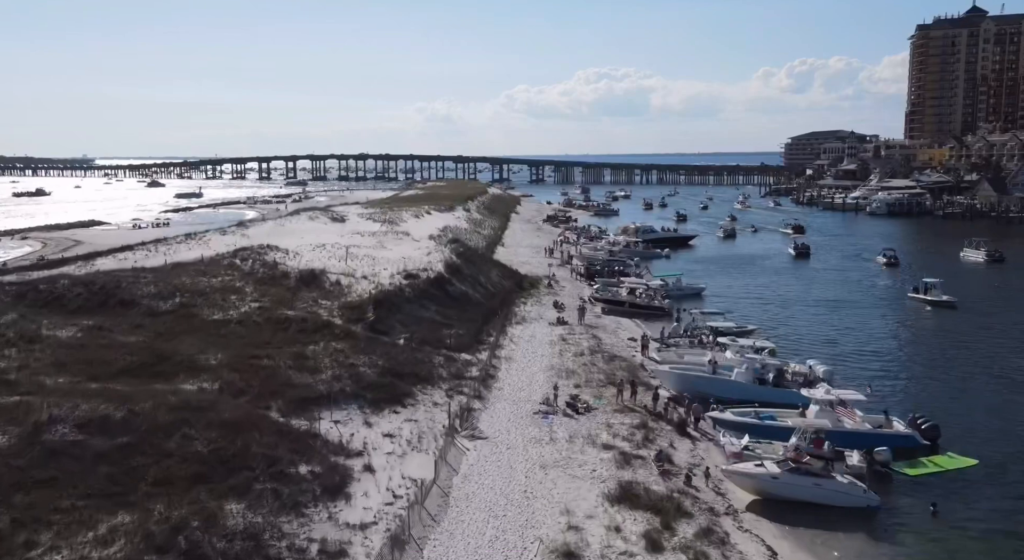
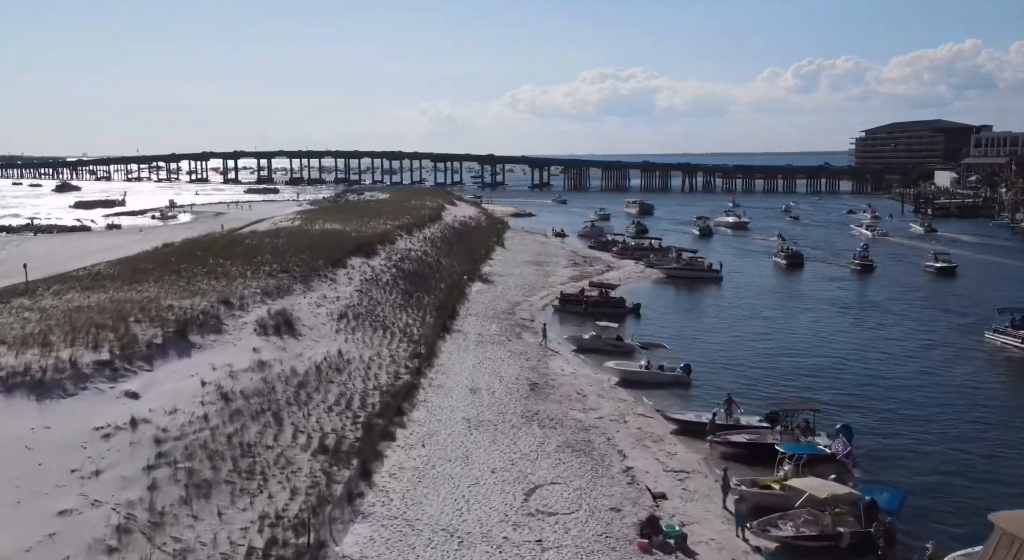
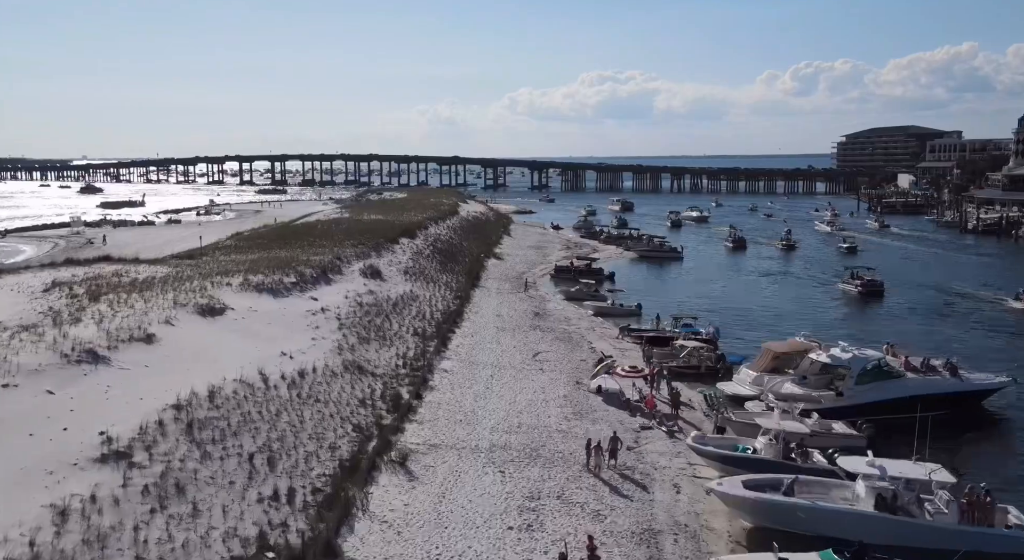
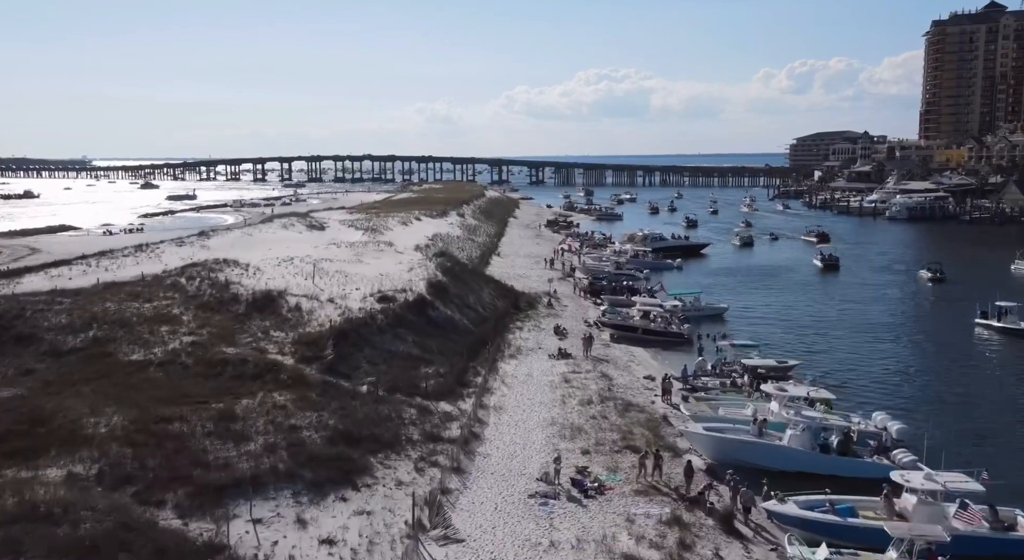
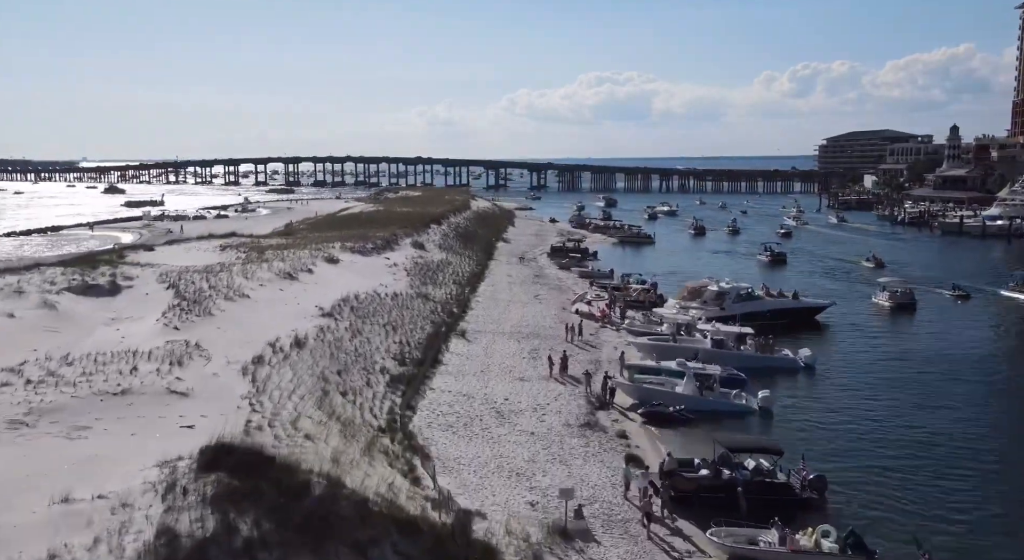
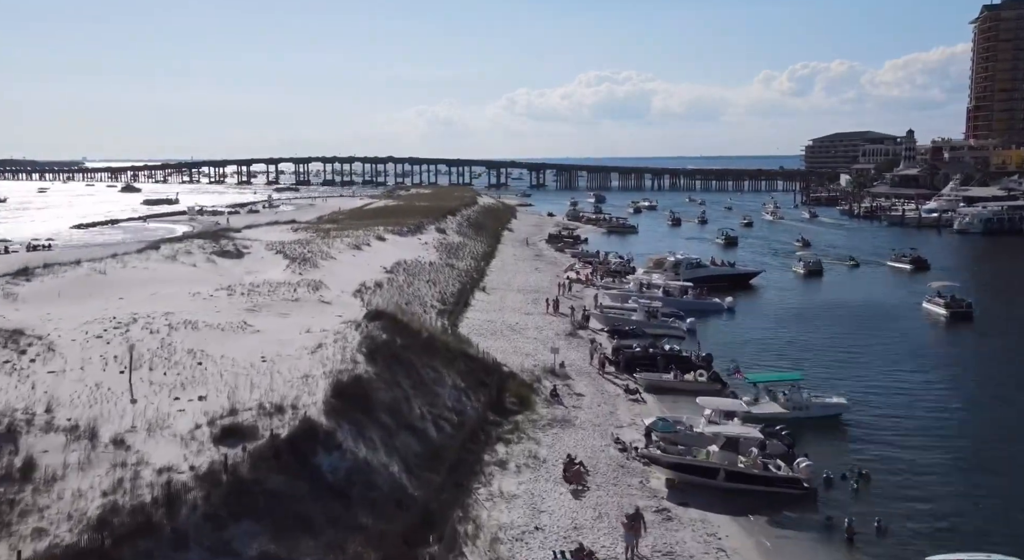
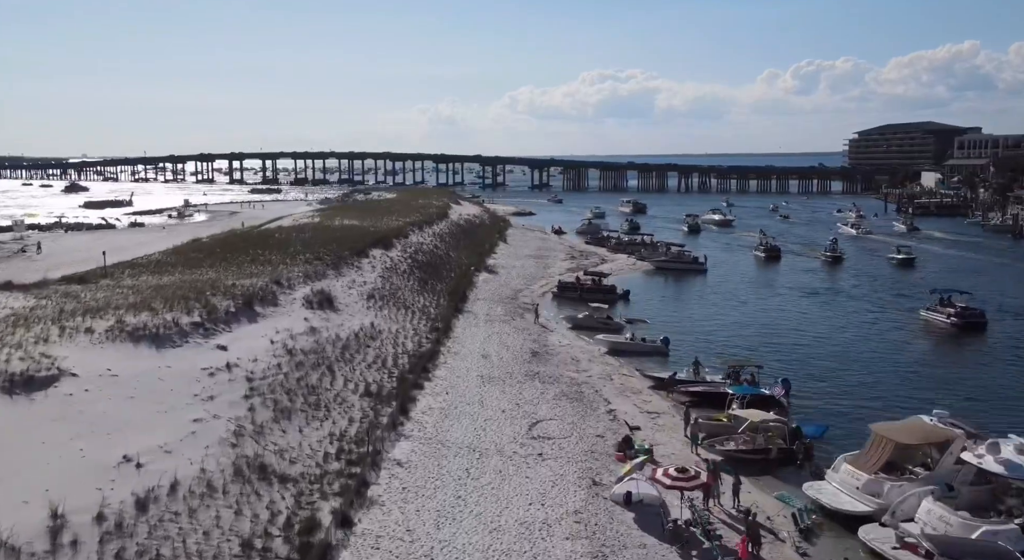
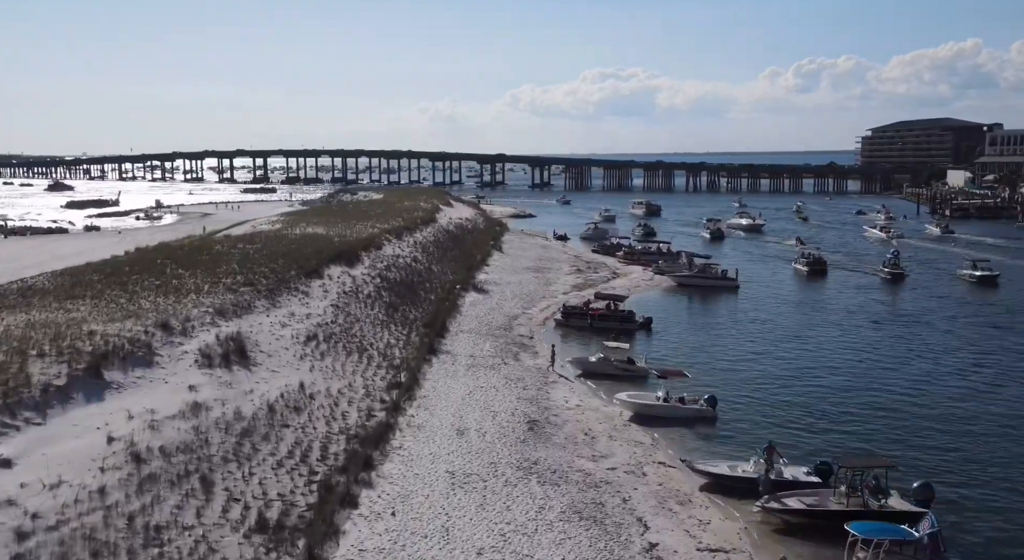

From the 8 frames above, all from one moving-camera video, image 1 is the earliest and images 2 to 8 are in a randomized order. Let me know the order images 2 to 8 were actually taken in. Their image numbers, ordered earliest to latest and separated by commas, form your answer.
4, 6, 5, 3, 7, 2, 8
